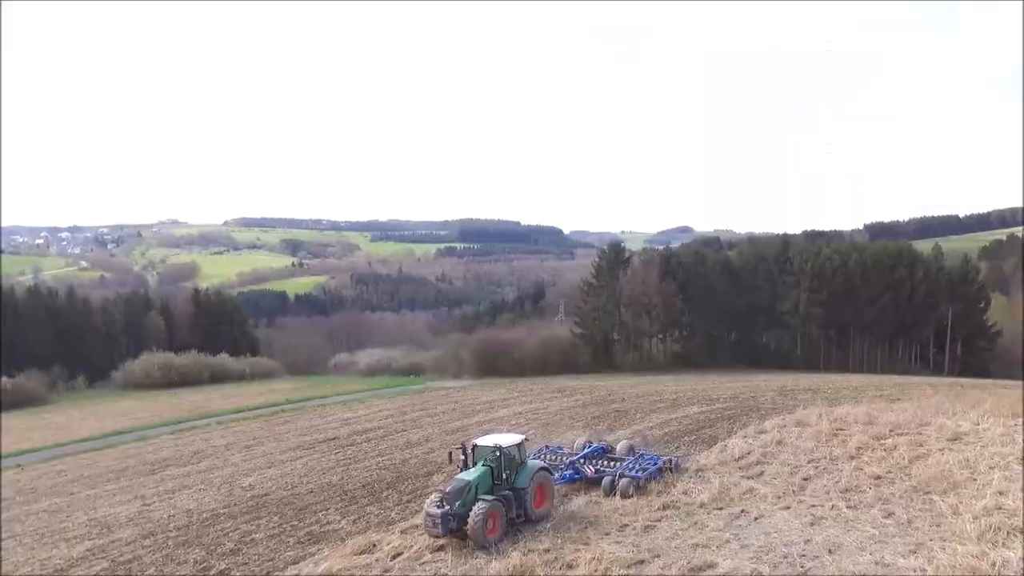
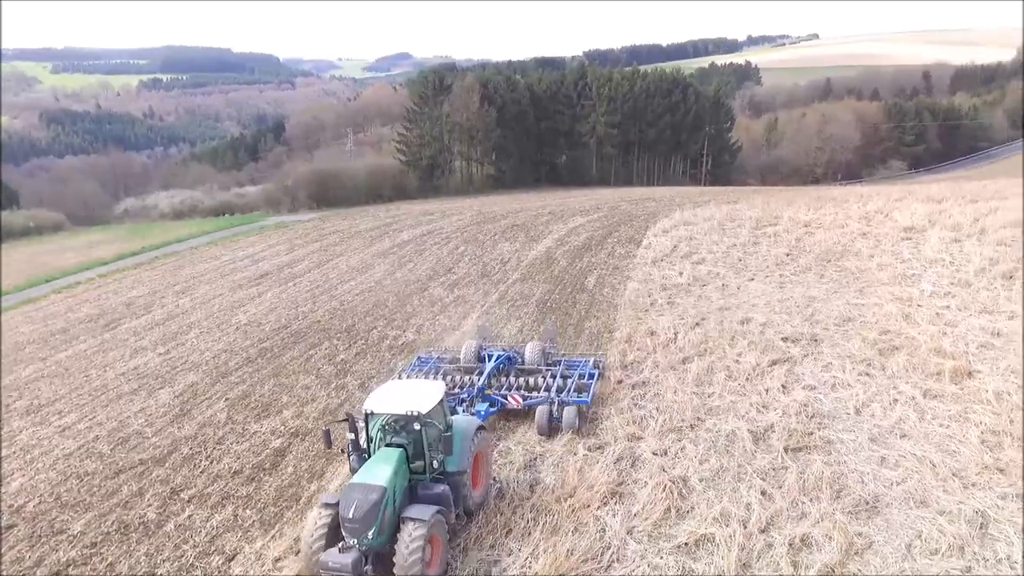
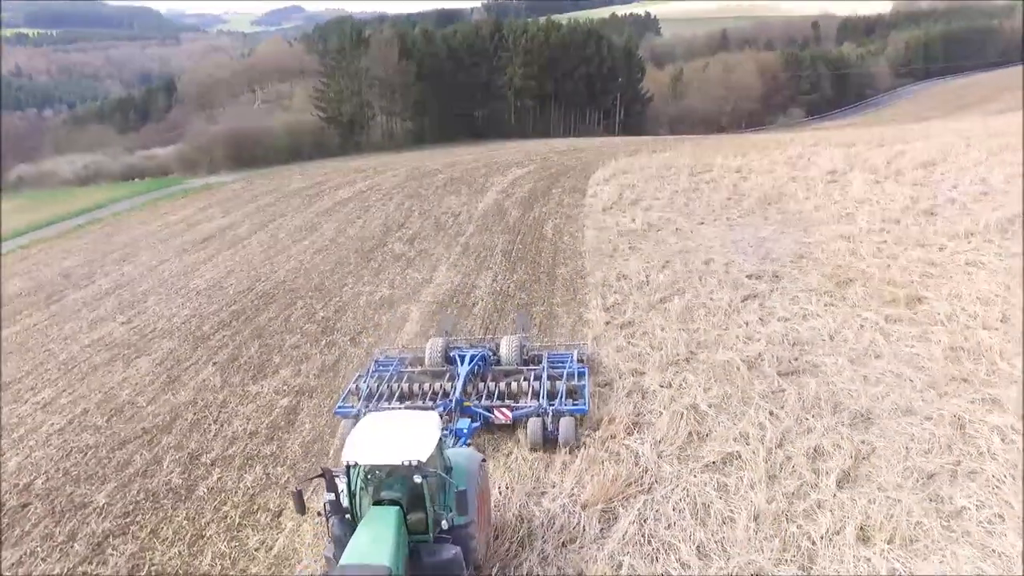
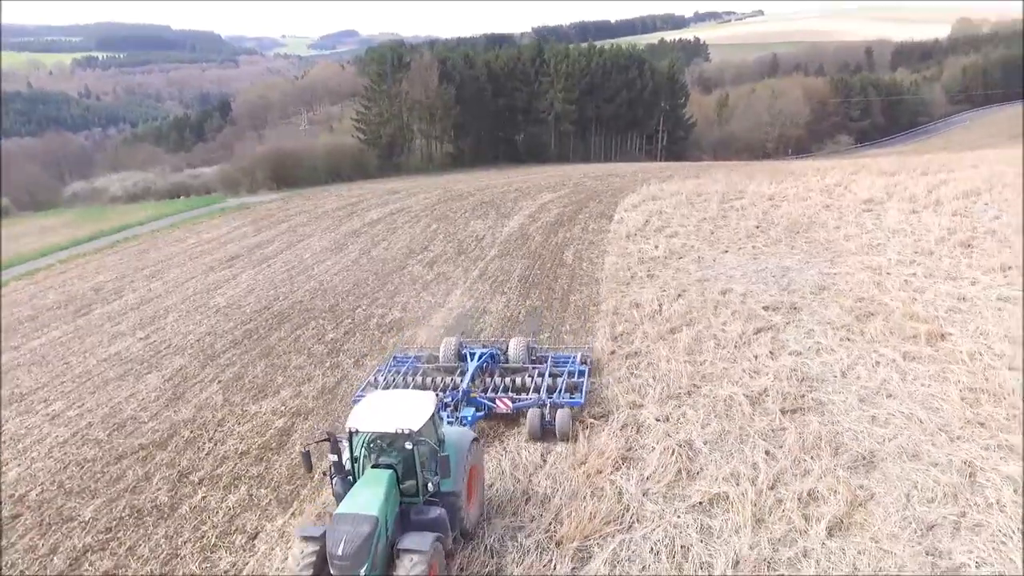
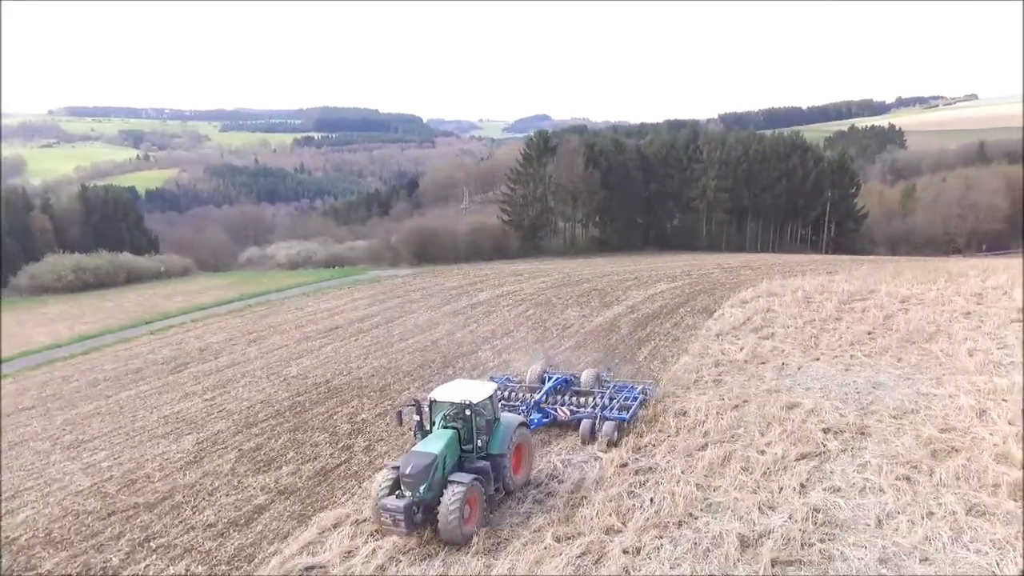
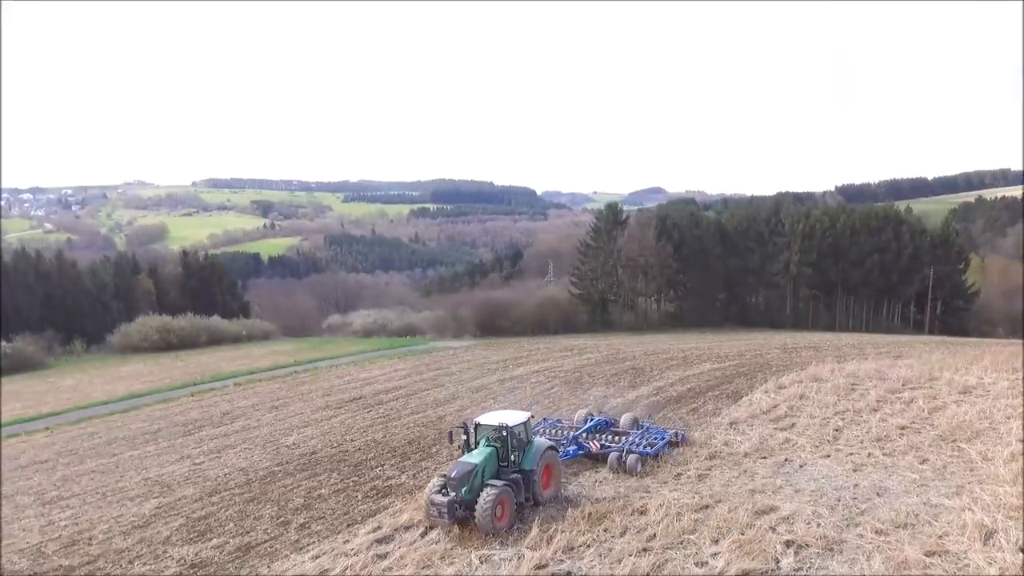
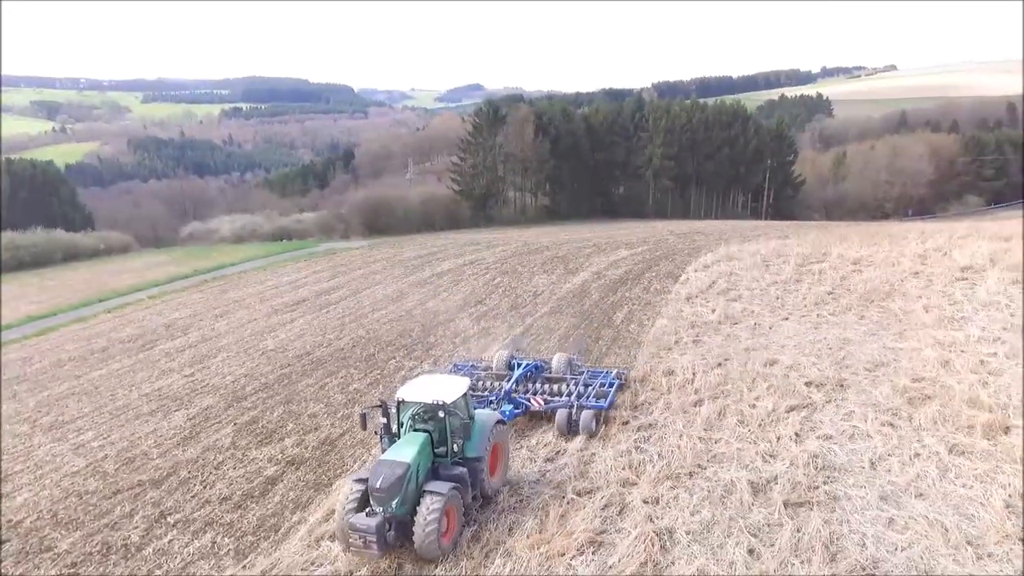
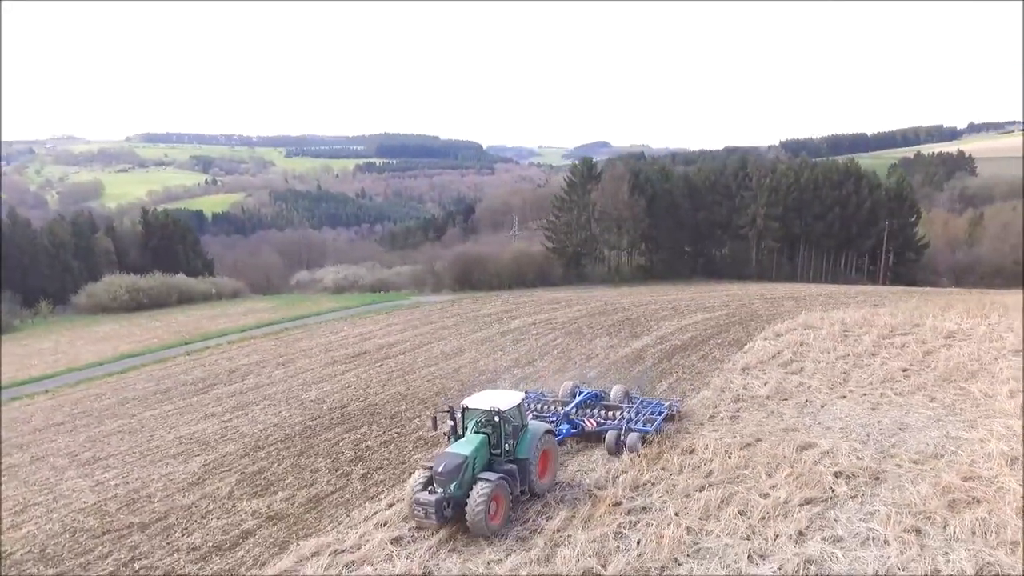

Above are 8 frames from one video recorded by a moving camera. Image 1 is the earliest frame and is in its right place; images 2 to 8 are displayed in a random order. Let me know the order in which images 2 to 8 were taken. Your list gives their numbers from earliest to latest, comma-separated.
6, 8, 5, 7, 2, 4, 3
